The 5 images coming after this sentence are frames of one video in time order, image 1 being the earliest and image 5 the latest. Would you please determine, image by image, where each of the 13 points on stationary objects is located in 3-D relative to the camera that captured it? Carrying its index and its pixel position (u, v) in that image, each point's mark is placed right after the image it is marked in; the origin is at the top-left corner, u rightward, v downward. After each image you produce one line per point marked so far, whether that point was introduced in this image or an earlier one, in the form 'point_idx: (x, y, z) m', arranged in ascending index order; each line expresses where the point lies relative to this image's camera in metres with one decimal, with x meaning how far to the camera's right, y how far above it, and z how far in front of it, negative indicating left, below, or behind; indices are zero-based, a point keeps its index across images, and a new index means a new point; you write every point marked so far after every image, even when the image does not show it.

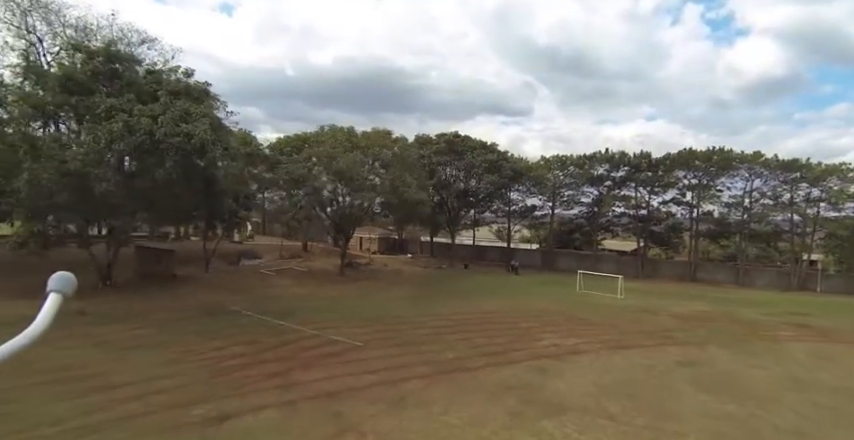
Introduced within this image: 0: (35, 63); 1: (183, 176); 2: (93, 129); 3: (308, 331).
0: (-11.6, +4.7, +15.2) m
1: (-6.1, +1.1, +13.0) m
2: (-7.9, +2.2, +12.1) m
3: (-2.8, -2.7, +12.6) m
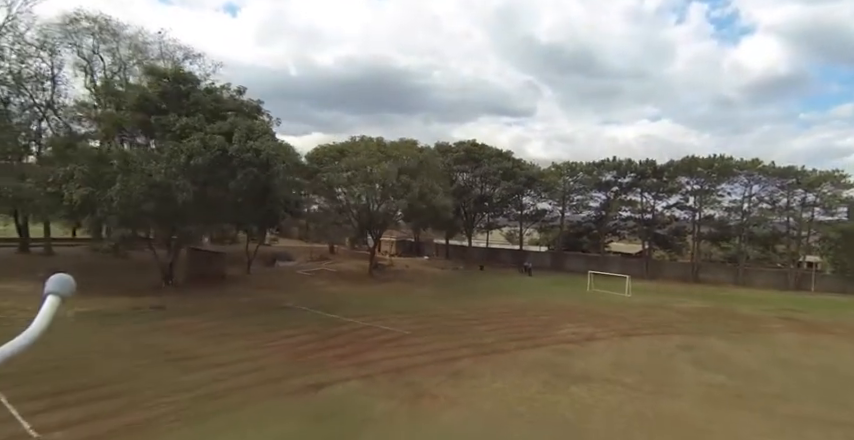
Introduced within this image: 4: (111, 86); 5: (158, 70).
0: (-10.6, +4.6, +17.2) m
1: (-5.1, +0.9, +15.0) m
2: (-6.9, +2.0, +14.1) m
3: (-1.8, -2.8, +14.6) m
4: (-10.0, +4.4, +16.4) m
5: (-8.3, +4.8, +16.0) m
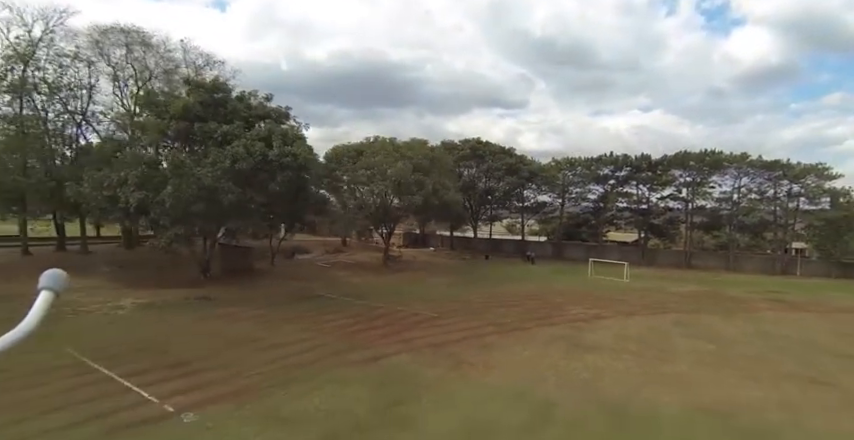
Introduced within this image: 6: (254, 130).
0: (-10.0, +4.6, +18.7) m
1: (-4.4, +1.0, +16.6) m
2: (-6.2, +2.1, +15.6) m
3: (-1.1, -2.7, +16.2) m
4: (-9.4, +4.4, +17.8) m
5: (-7.7, +4.8, +17.5) m
6: (-5.4, +2.9, +16.6) m
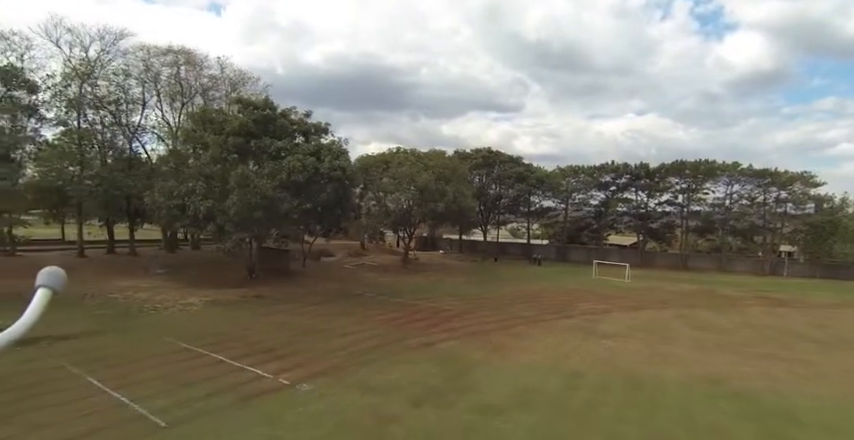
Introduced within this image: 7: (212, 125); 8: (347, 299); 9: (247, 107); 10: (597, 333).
0: (-9.0, +4.4, +20.9) m
1: (-3.4, +0.8, +18.8) m
2: (-5.2, +1.9, +17.8) m
3: (-0.1, -2.9, +18.4) m
4: (-8.4, +4.2, +20.0) m
5: (-6.7, +4.6, +19.7) m
6: (-4.4, +2.7, +18.9) m
7: (-8.0, +3.6, +19.5) m
8: (-2.9, -2.9, +19.0) m
9: (-6.7, +4.3, +19.5) m
10: (+4.6, -3.0, +14.3) m
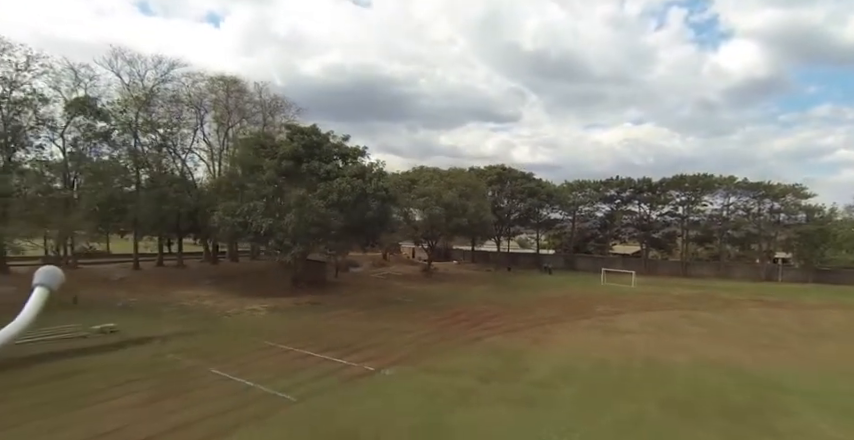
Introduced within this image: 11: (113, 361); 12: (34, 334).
0: (-7.8, +3.7, +23.3) m
1: (-2.2, +0.2, +21.2) m
2: (-4.0, +1.3, +20.2) m
3: (+1.2, -3.5, +20.8) m
4: (-7.2, +3.5, +22.5) m
5: (-5.5, +4.0, +22.2) m
6: (-3.2, +2.1, +21.3) m
7: (-6.7, +2.9, +21.9) m
8: (-1.6, -3.5, +21.3) m
9: (-5.5, +3.6, +22.0) m
10: (+5.9, -3.5, +16.6) m
11: (-7.4, -3.4, +12.5) m
12: (-10.2, -3.0, +13.7) m
